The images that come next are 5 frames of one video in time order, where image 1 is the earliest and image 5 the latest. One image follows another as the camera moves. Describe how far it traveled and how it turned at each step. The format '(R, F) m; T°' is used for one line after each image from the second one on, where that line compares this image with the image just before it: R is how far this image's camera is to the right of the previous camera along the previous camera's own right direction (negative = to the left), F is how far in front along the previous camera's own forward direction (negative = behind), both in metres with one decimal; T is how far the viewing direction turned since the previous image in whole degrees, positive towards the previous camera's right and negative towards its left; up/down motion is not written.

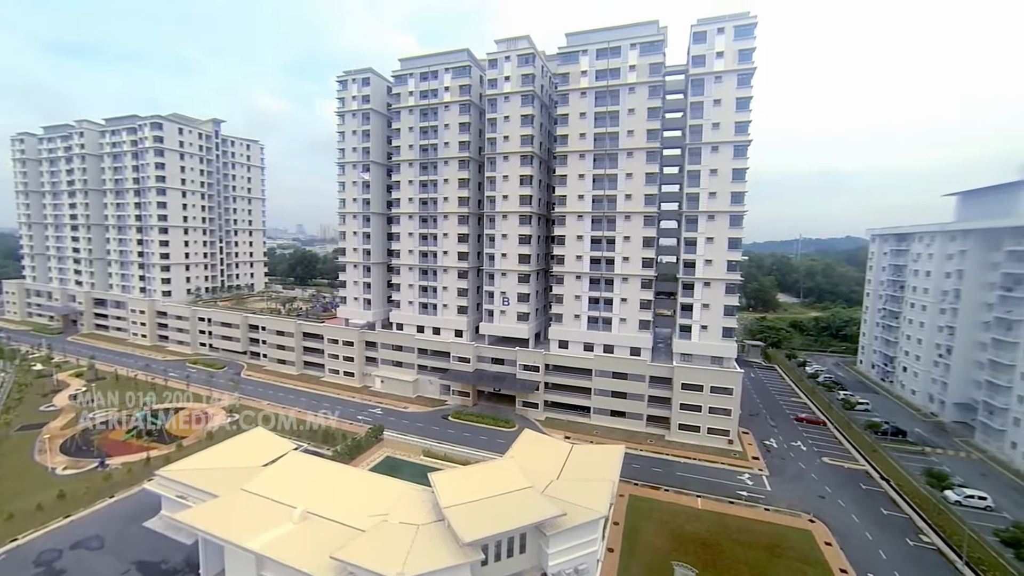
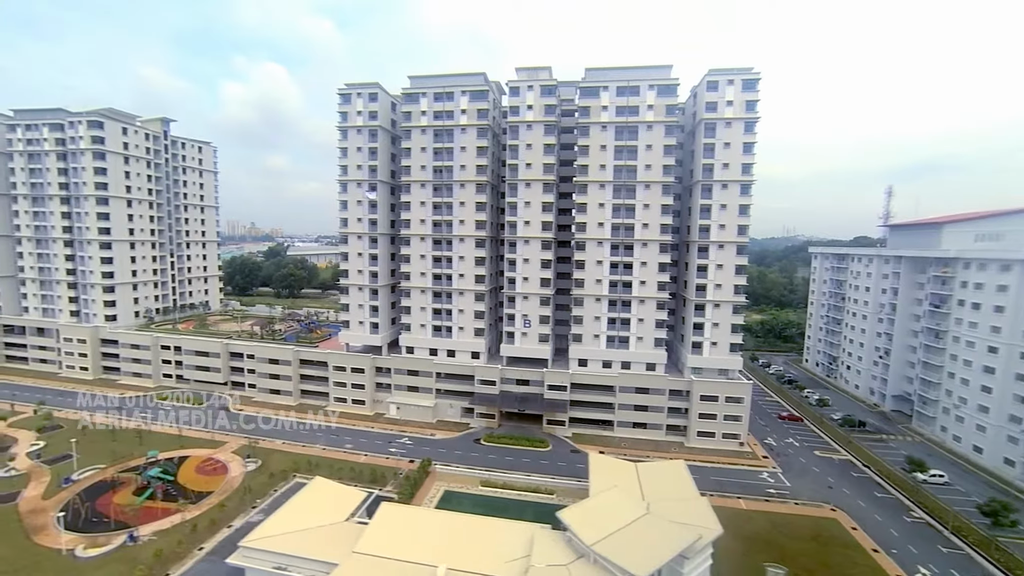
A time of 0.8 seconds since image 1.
(-11.7, -0.2) m; +11°
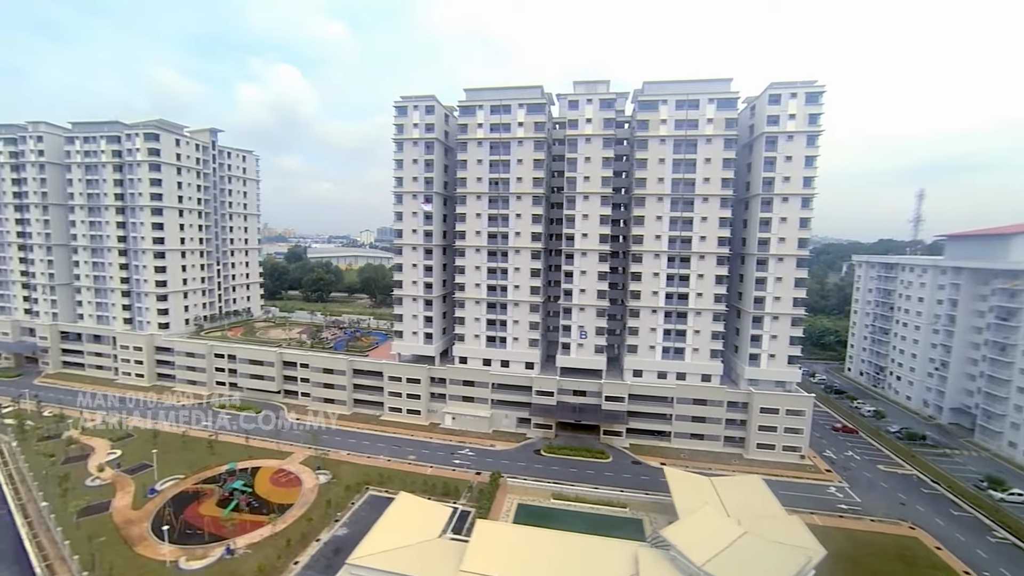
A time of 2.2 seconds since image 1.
(-6.0, -0.3) m; -1°
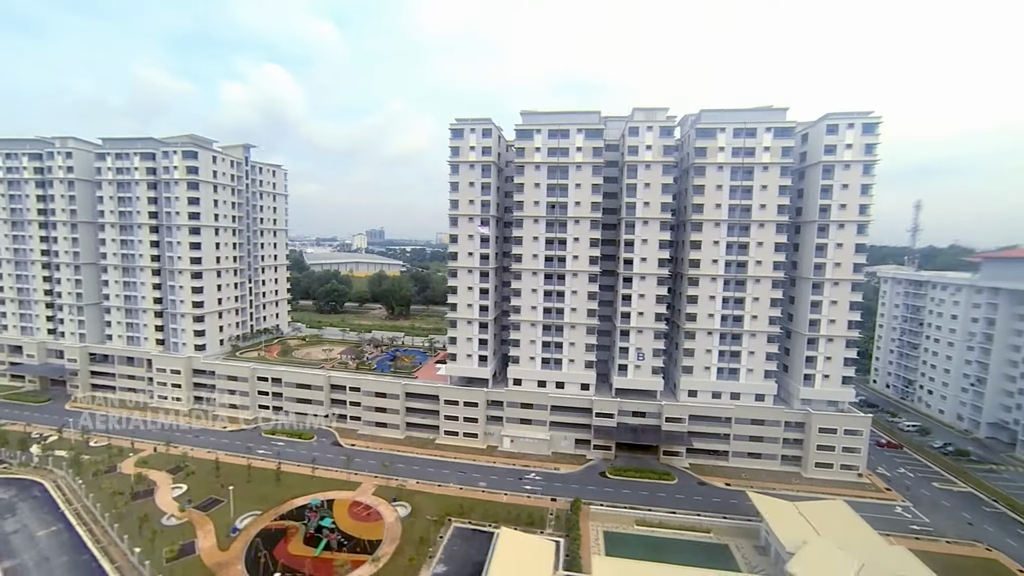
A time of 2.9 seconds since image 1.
(-9.0, +0.1) m; +2°
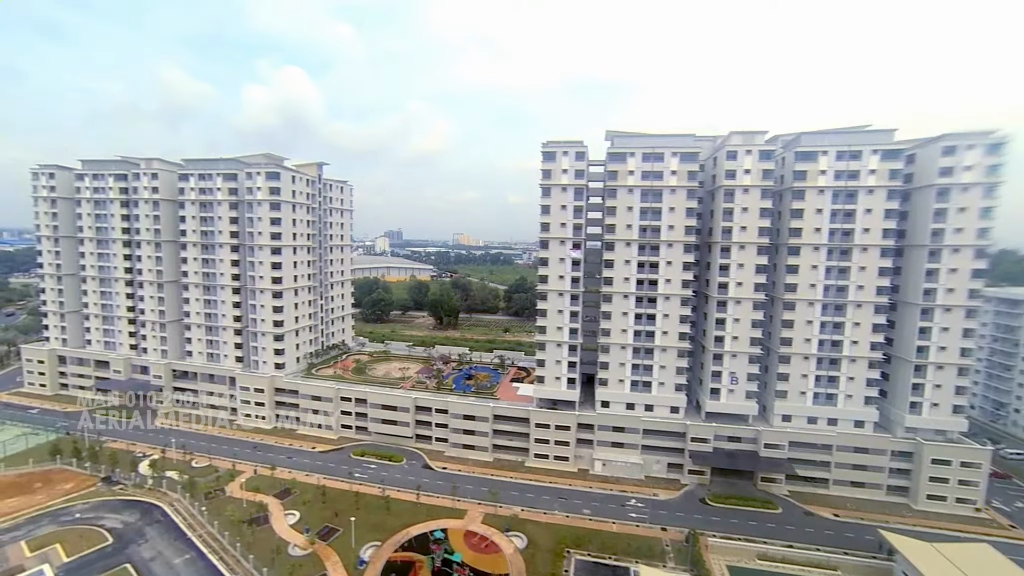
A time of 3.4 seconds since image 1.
(-9.9, +0.4) m; -2°
